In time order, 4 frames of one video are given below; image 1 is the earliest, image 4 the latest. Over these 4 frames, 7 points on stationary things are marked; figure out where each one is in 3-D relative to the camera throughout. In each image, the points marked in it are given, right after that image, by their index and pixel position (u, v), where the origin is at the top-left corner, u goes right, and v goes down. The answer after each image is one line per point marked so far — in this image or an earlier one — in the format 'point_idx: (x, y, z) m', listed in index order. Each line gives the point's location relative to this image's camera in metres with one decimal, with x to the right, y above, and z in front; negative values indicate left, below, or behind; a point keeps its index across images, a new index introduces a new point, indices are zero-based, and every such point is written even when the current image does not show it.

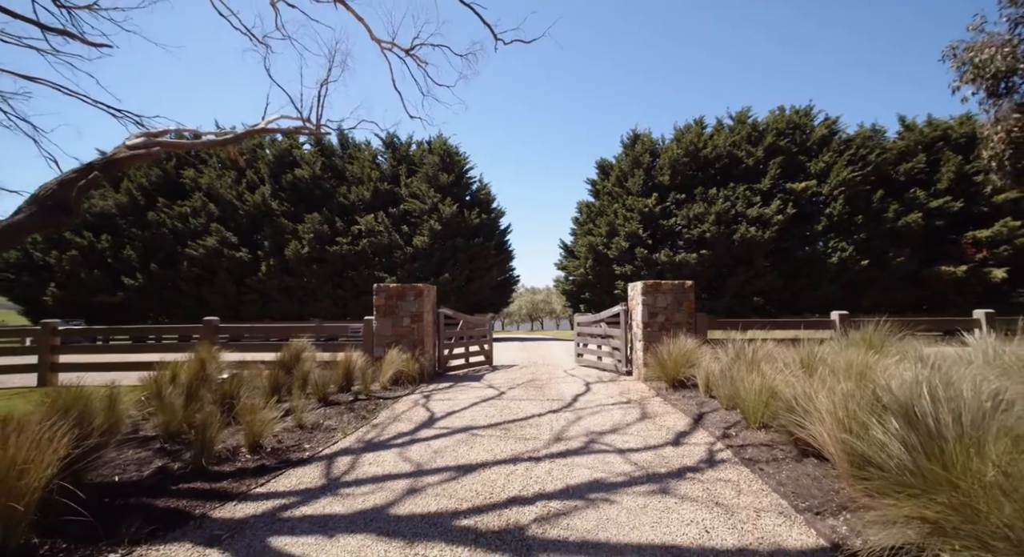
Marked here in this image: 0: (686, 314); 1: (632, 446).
0: (+3.2, -0.7, +8.6) m
1: (+1.2, -1.6, +4.7) m
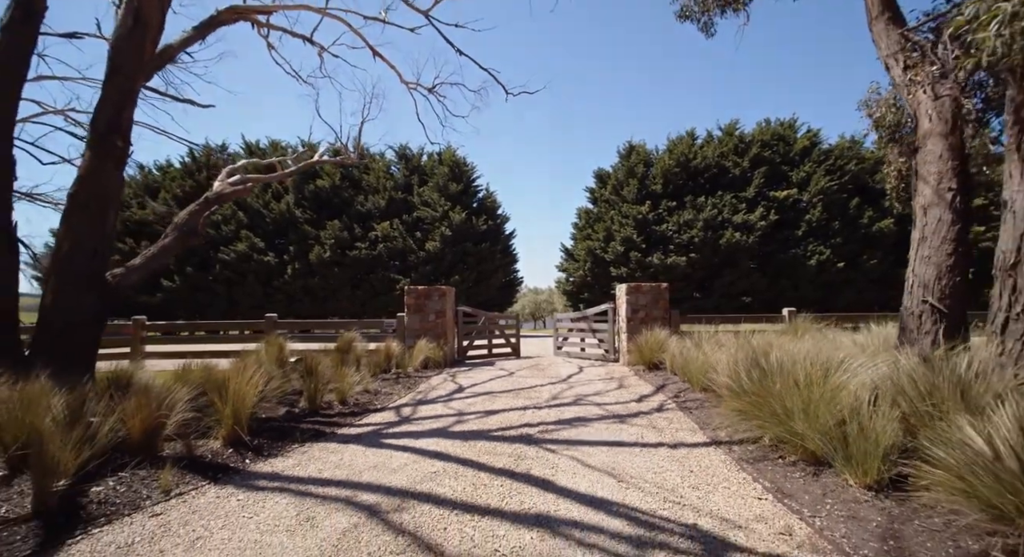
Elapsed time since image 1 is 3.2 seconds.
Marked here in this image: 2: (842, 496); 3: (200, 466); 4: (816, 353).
0: (+3.3, -0.7, +10.6) m
1: (+1.3, -1.7, +6.6) m
2: (+2.1, -1.4, +3.1) m
3: (-2.6, -1.6, +4.0) m
4: (+3.0, -0.7, +4.8) m
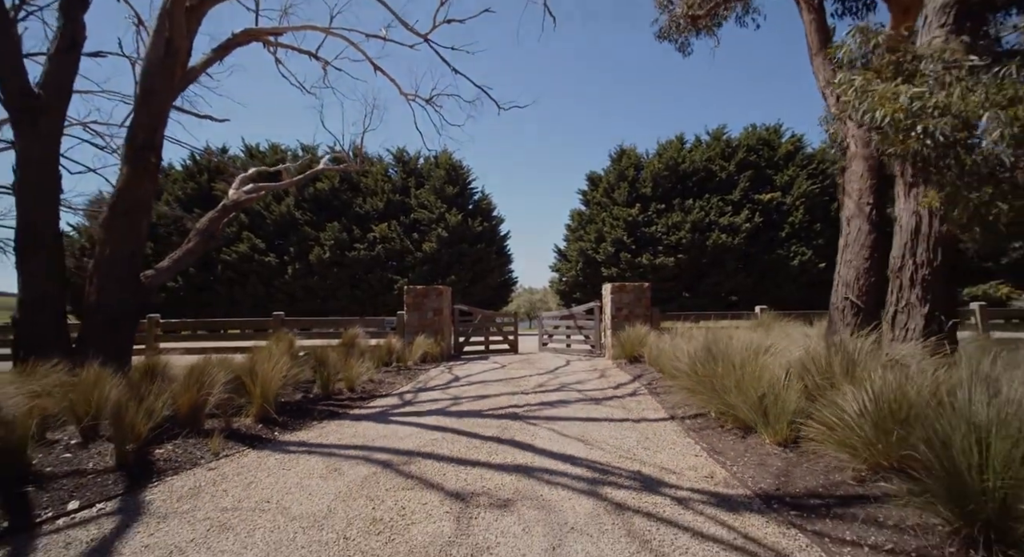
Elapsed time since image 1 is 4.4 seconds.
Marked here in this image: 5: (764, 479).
0: (+3.2, -0.7, +11.4) m
1: (+1.2, -1.7, +7.4) m
2: (+2.0, -1.4, +3.9) m
3: (-2.8, -1.6, +4.8) m
4: (+2.9, -0.7, +5.6) m
5: (+1.8, -1.4, +3.4) m
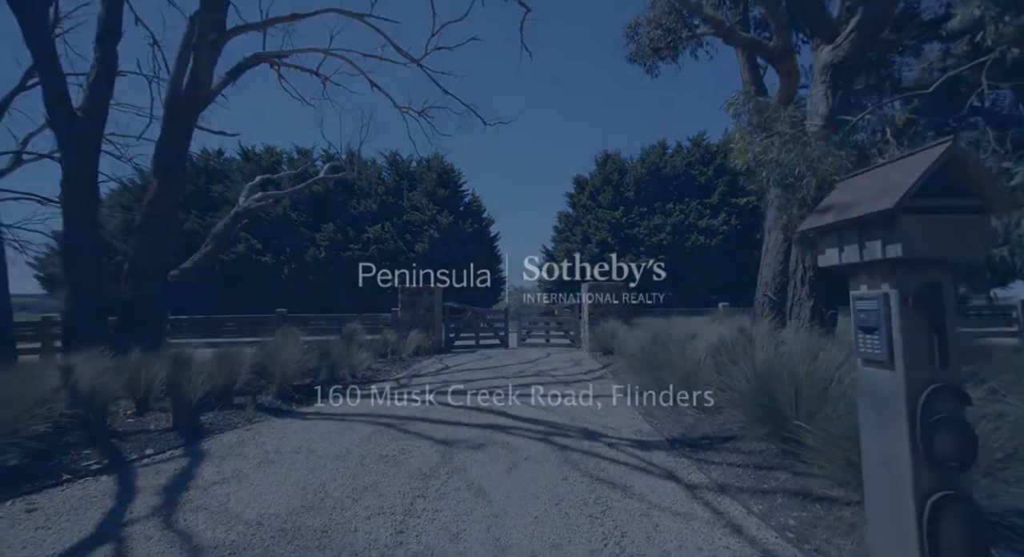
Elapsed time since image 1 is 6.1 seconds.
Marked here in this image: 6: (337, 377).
0: (+2.8, -0.7, +12.5) m
1: (+0.9, -1.7, +8.5) m
2: (+1.7, -1.4, +5.0) m
3: (-3.0, -1.6, +5.8) m
4: (+2.6, -0.7, +6.7) m
5: (+1.5, -1.4, +4.5) m
6: (-2.9, -1.7, +8.0) m
